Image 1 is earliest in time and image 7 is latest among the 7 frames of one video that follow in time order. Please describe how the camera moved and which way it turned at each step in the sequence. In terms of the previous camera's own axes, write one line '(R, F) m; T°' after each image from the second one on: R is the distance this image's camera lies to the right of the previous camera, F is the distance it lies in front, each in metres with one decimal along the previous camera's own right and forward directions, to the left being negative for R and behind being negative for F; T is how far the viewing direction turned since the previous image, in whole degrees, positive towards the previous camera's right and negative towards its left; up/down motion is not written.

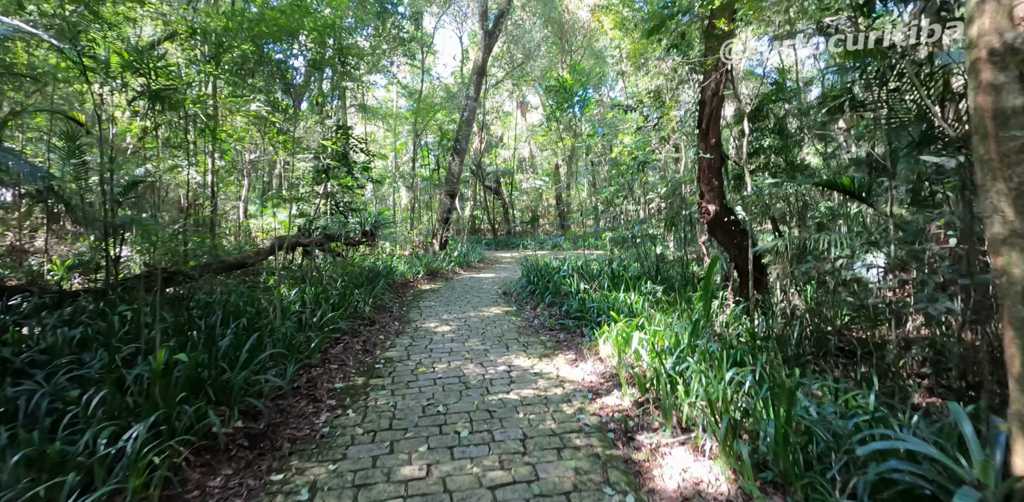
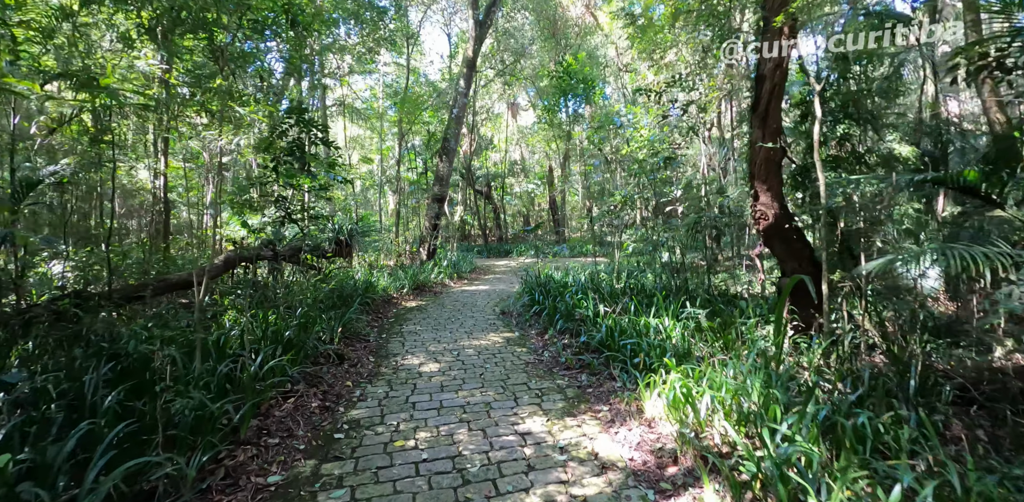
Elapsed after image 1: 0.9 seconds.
(-0.1, +1.1) m; +1°
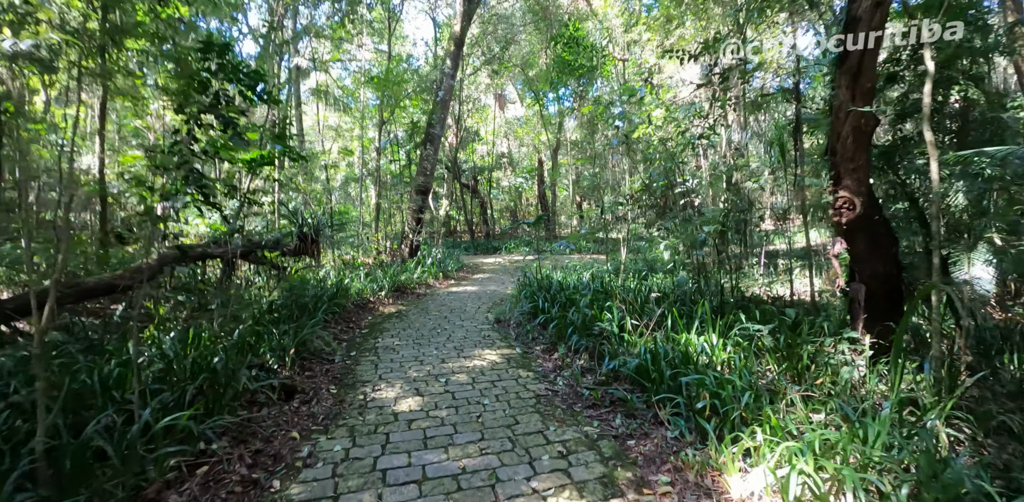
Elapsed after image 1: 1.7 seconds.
(-0.1, +1.0) m; +2°
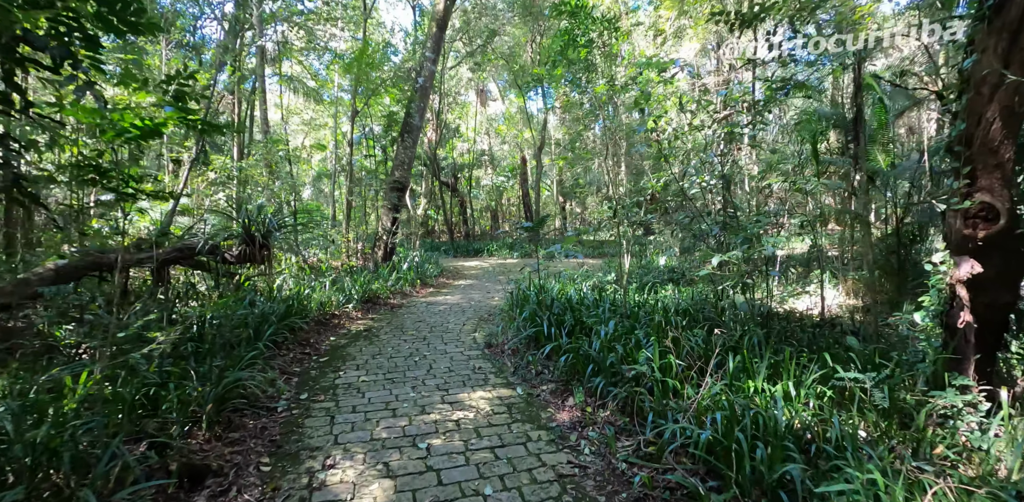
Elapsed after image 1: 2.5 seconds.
(-0.2, +0.9) m; +2°
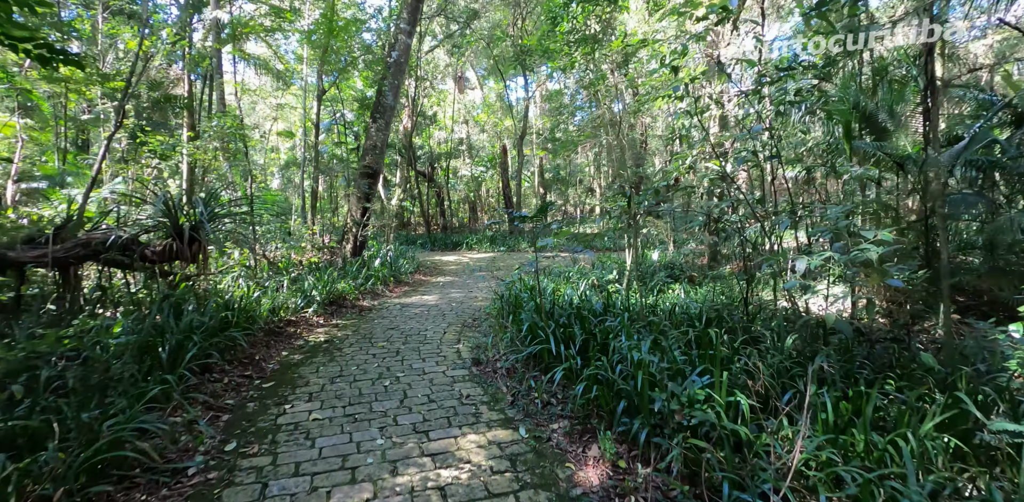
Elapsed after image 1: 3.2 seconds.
(-0.1, +0.8) m; +3°
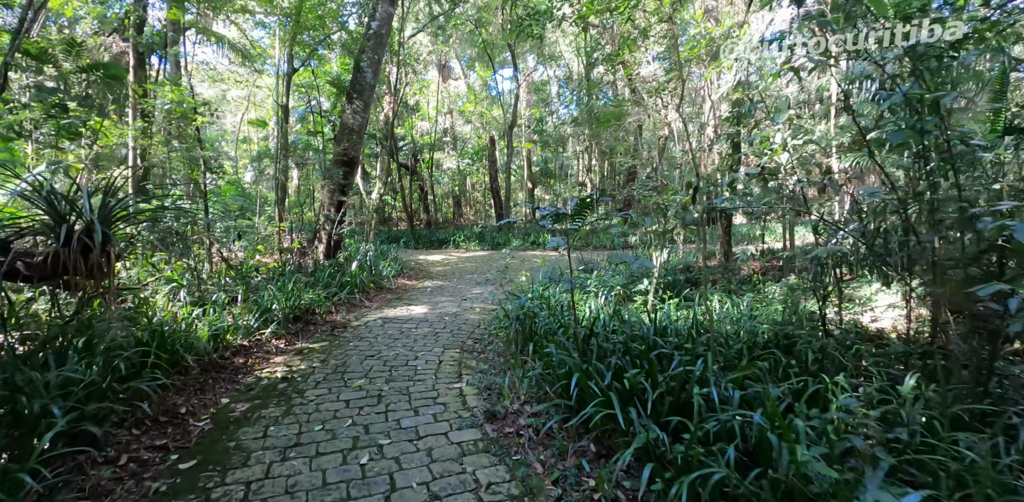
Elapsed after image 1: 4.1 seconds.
(-0.2, +1.0) m; +2°
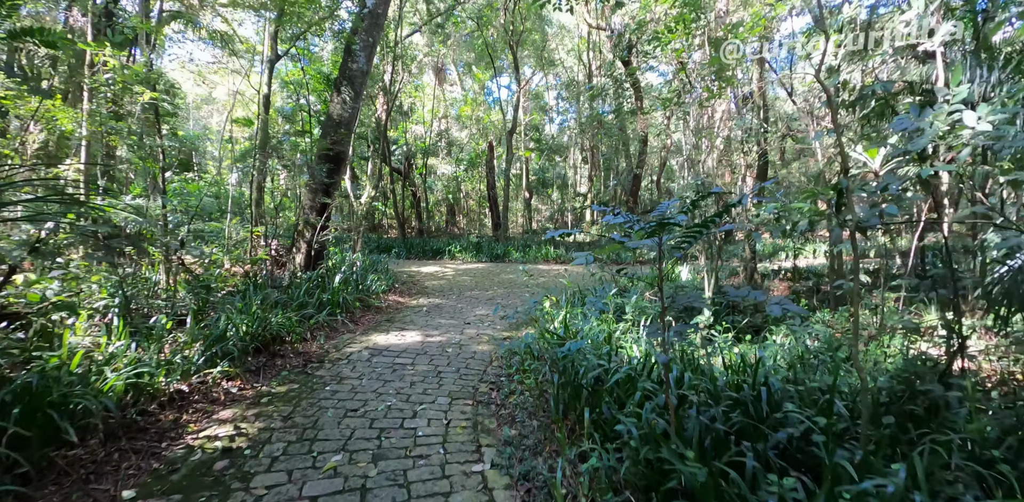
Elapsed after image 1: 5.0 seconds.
(-0.2, +0.9) m; +1°
